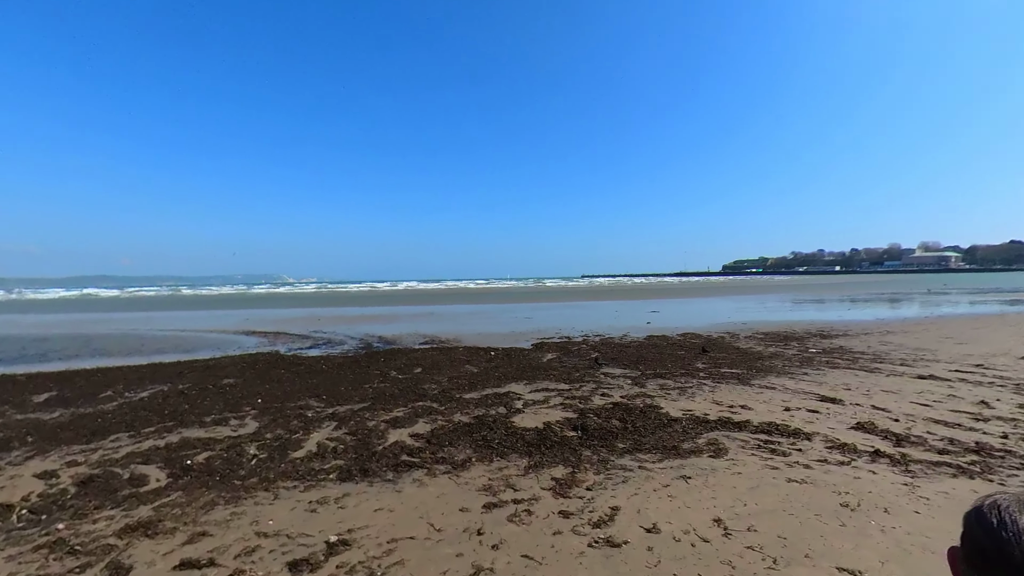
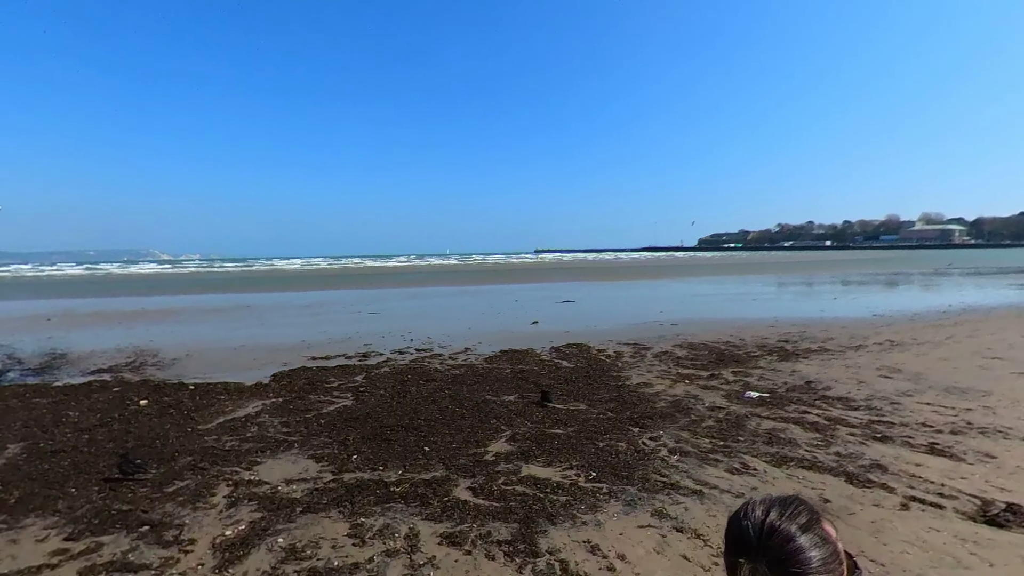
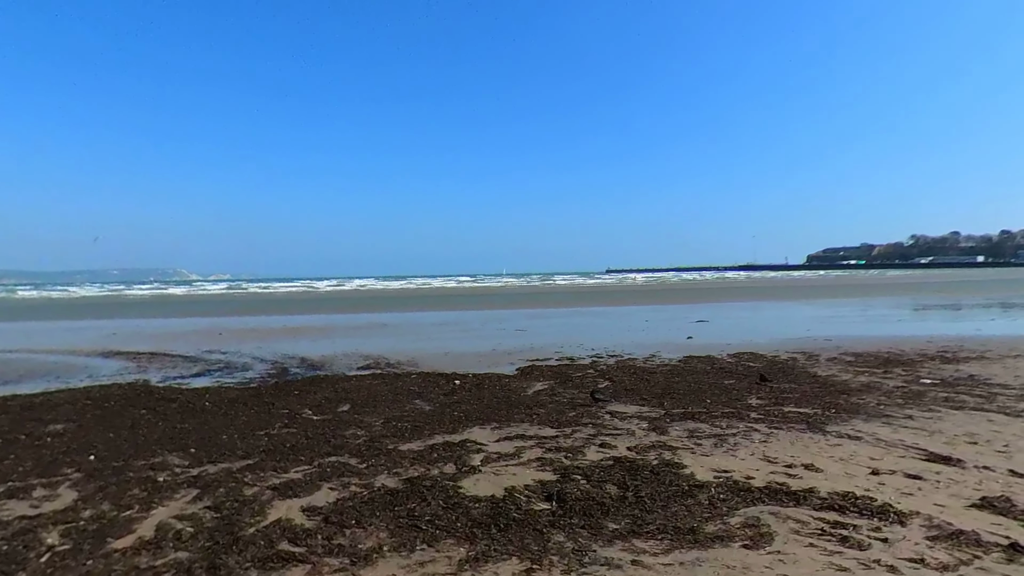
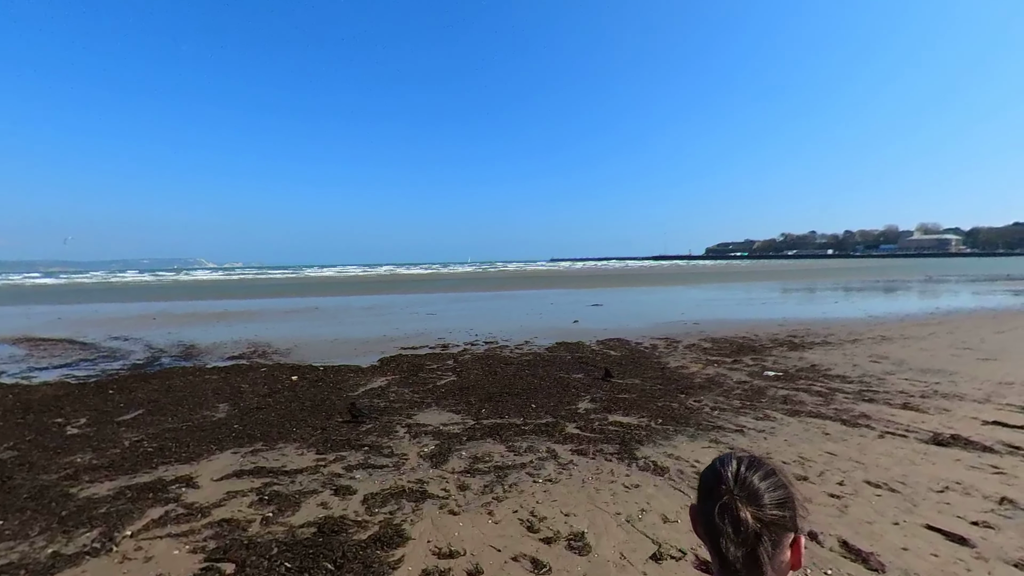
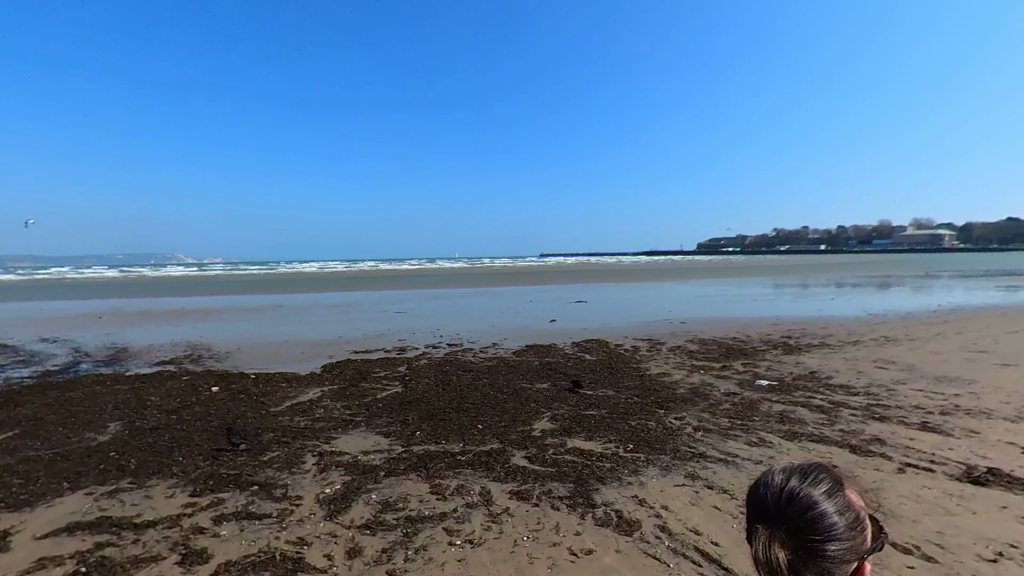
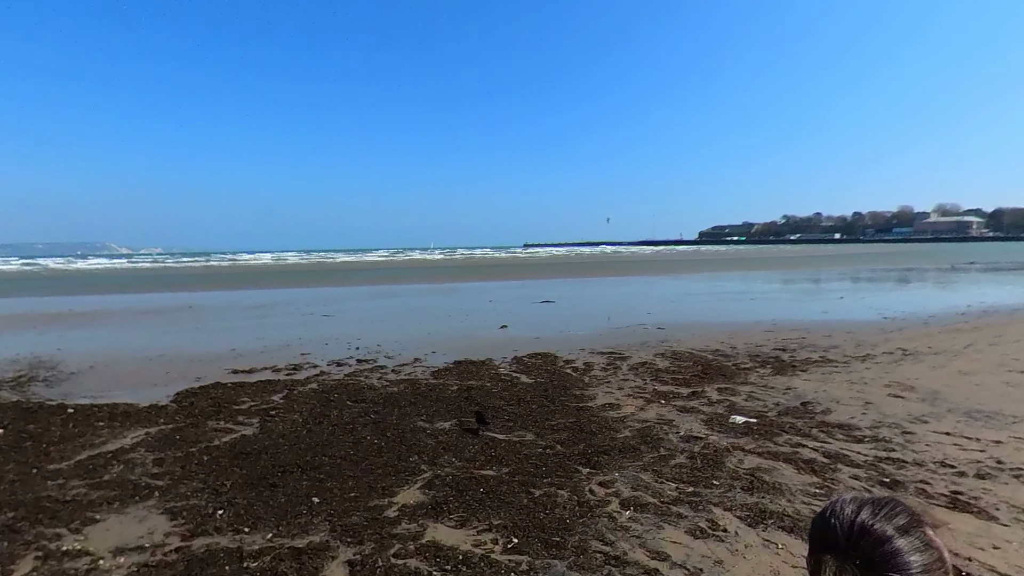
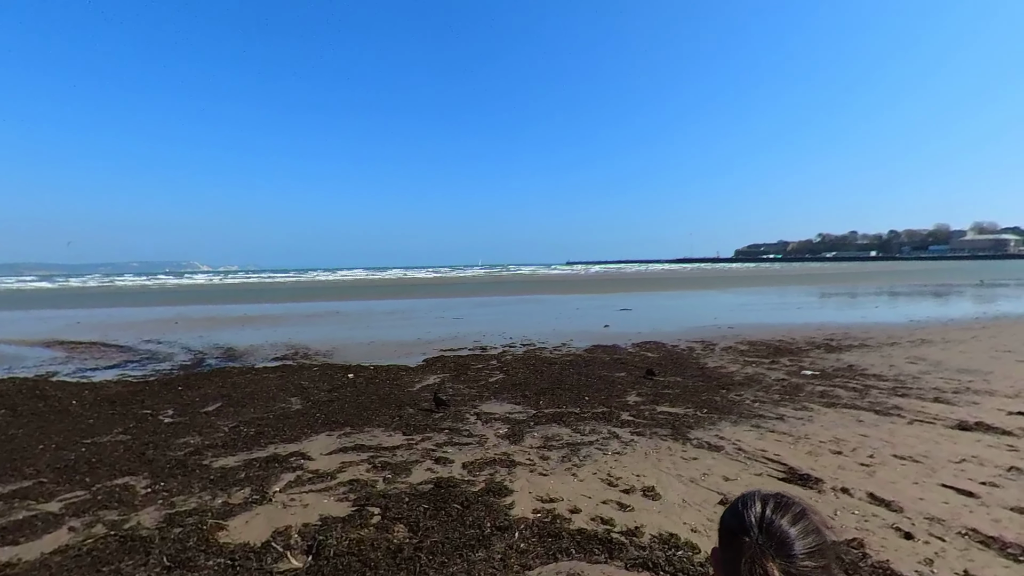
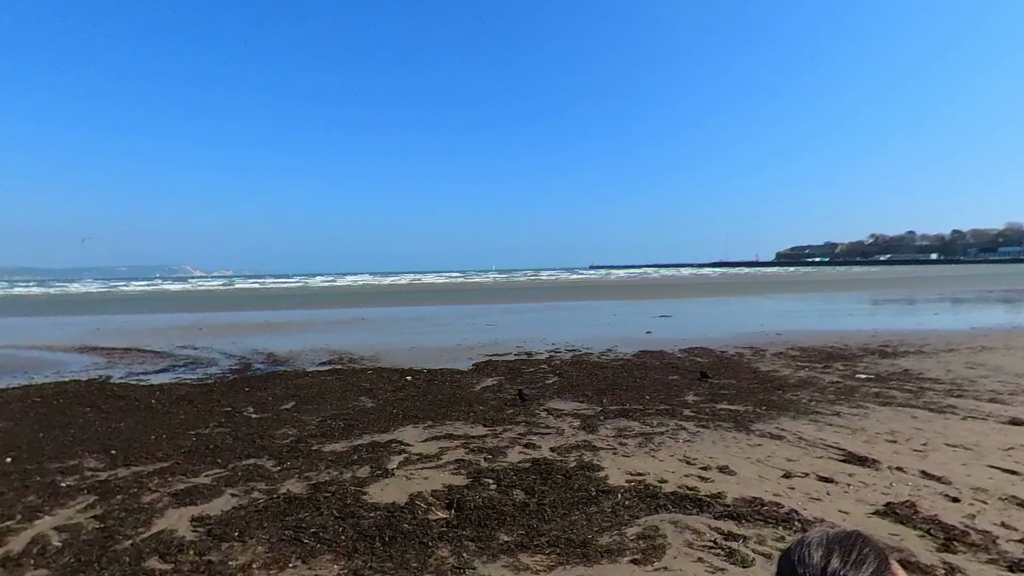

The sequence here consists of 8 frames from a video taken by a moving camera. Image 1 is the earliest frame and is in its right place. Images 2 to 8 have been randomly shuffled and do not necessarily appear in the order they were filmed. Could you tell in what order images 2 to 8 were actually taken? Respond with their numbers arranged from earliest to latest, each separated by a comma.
3, 8, 7, 4, 5, 2, 6
